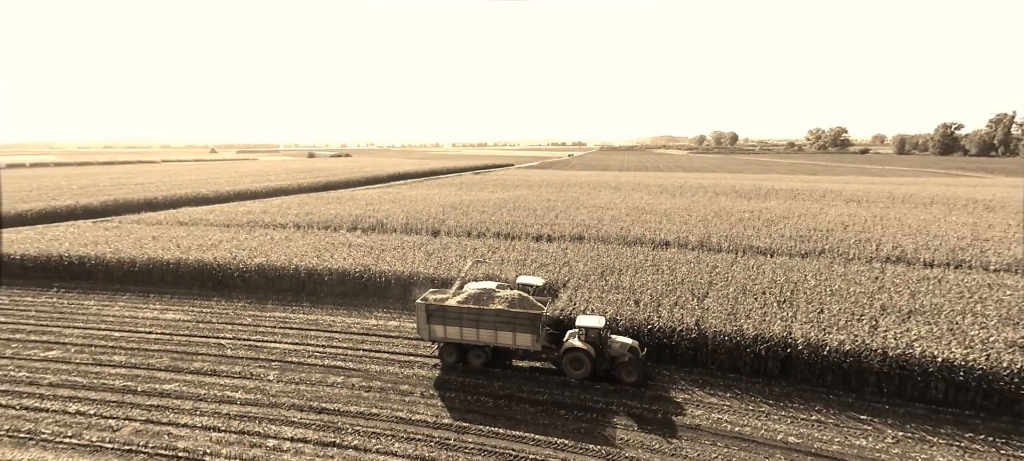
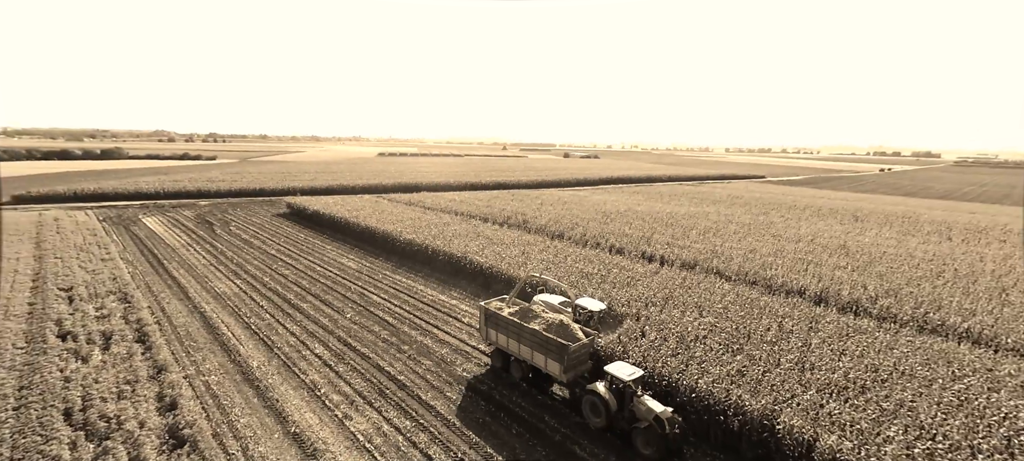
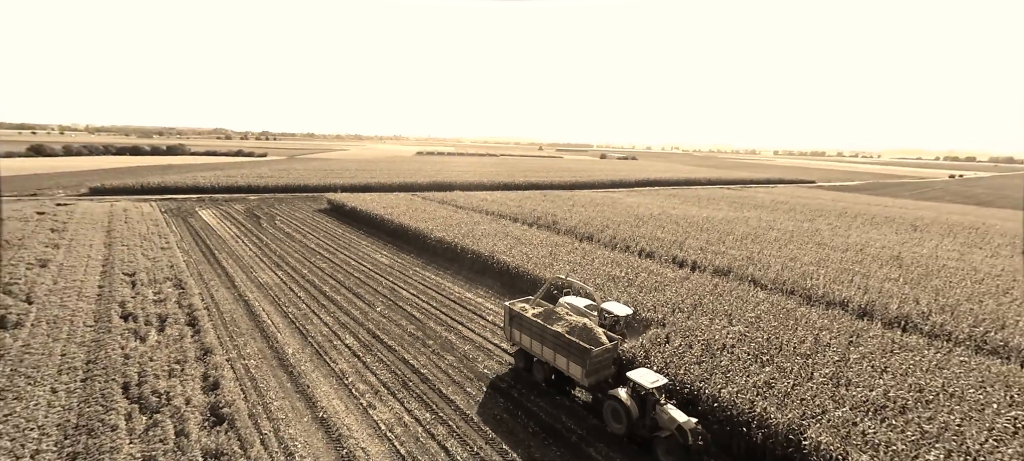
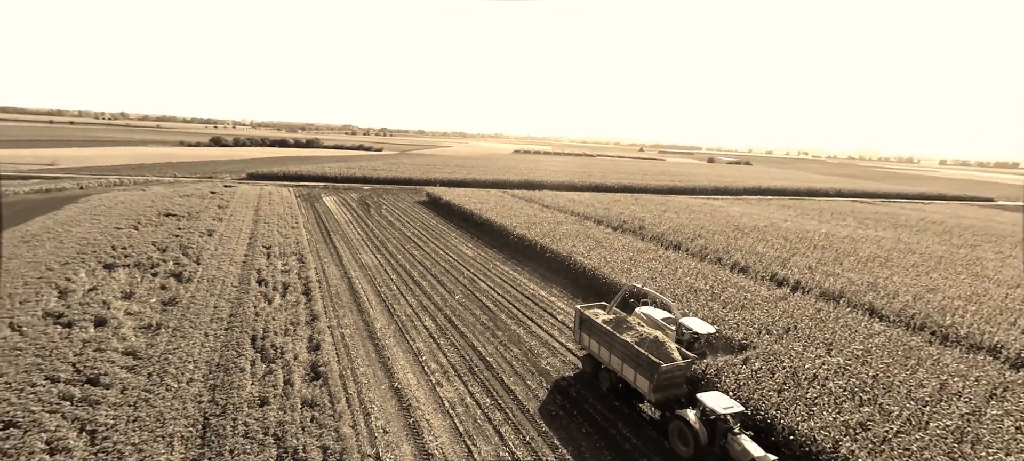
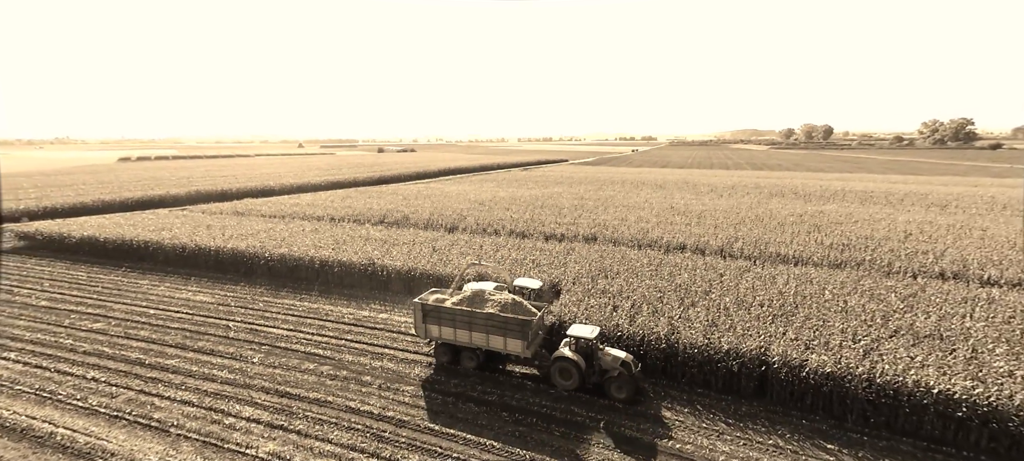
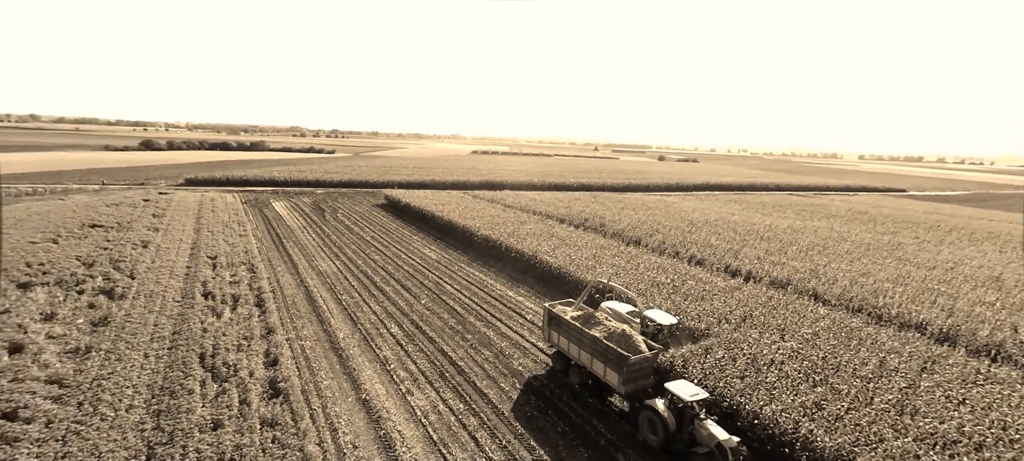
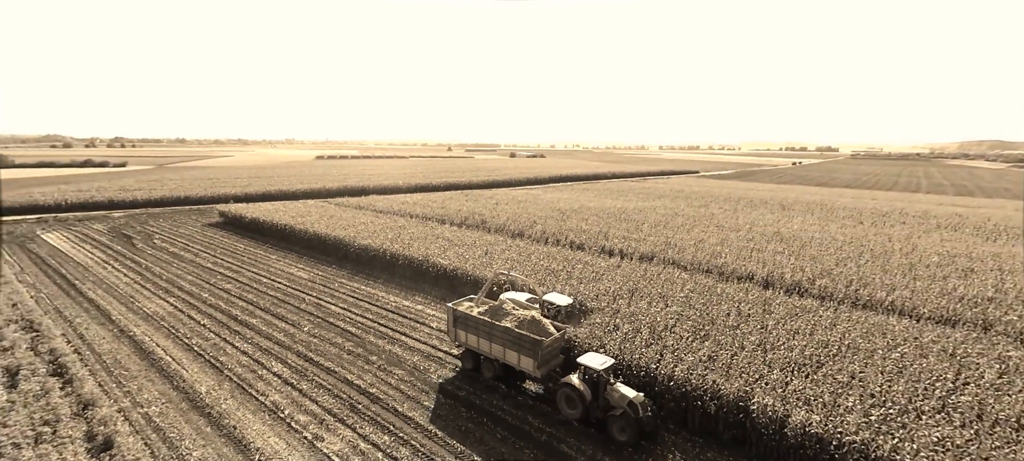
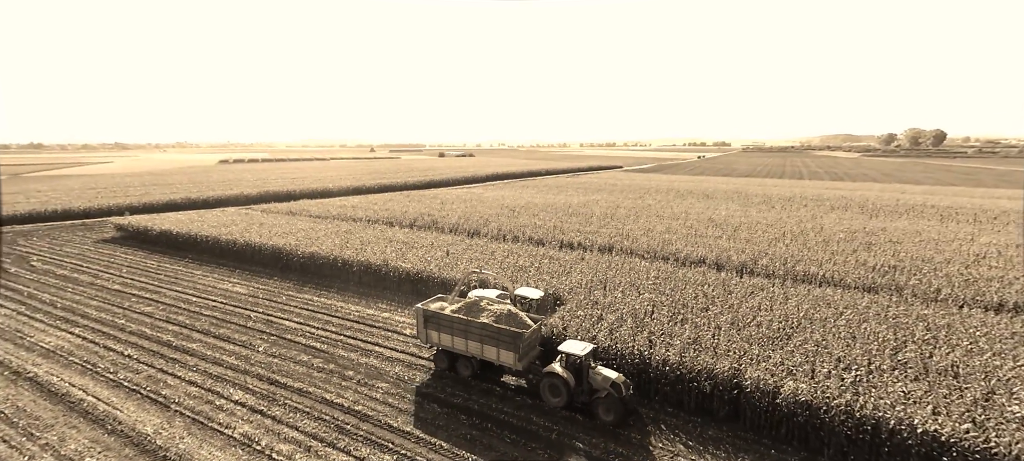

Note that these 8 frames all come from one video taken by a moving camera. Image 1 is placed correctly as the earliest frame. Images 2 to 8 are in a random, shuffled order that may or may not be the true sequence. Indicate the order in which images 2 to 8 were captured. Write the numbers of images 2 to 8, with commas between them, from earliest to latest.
5, 8, 7, 2, 3, 6, 4
